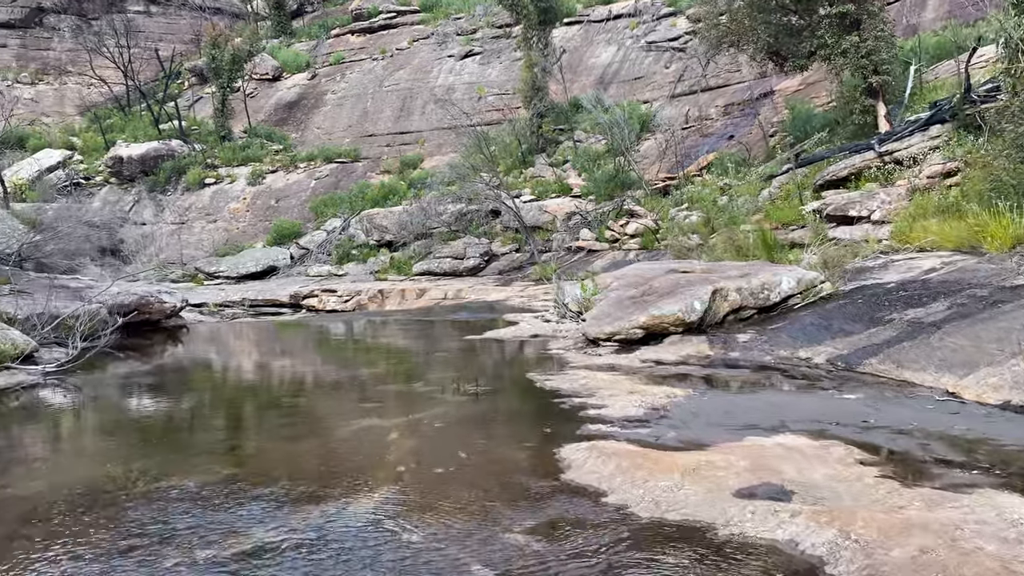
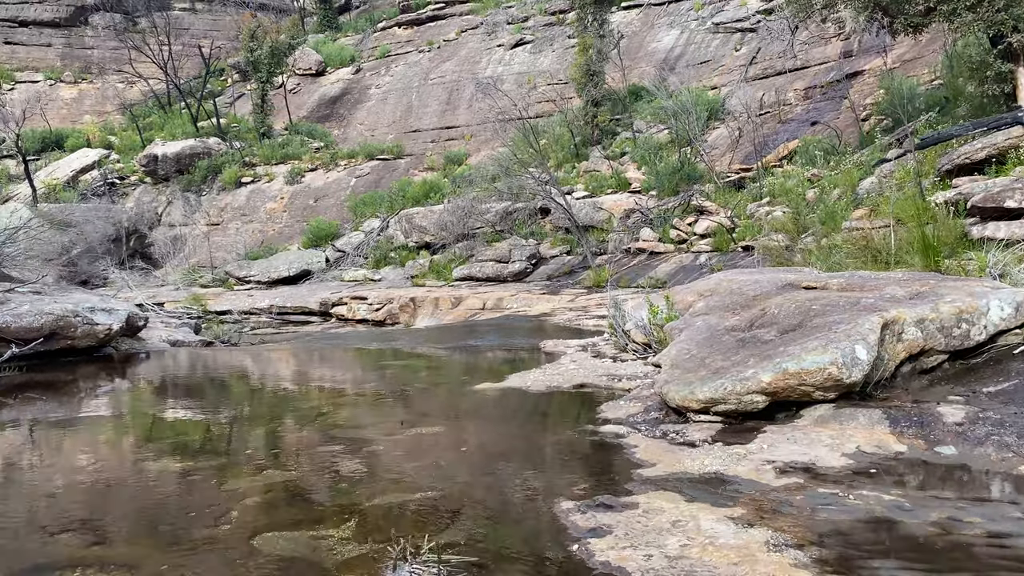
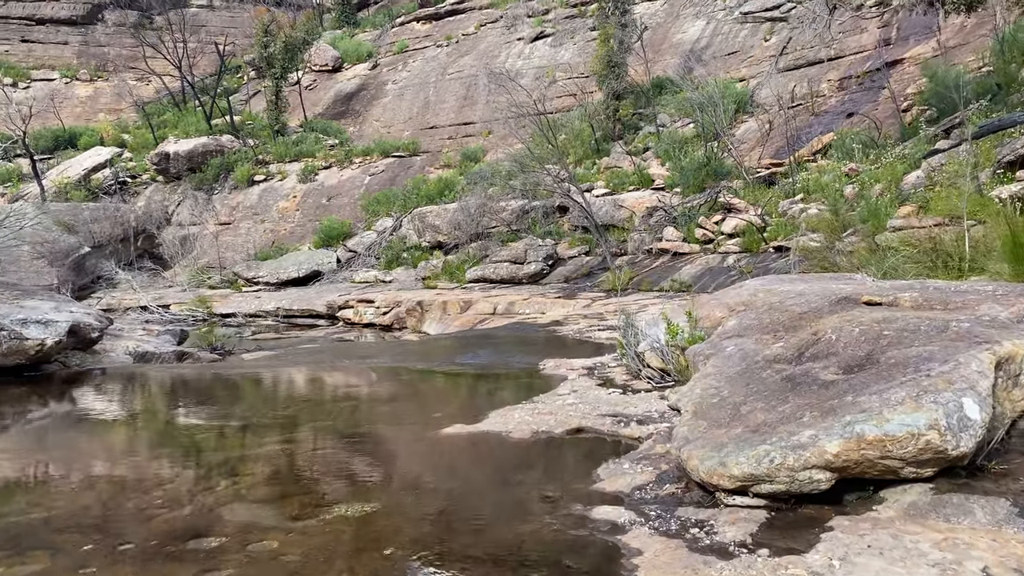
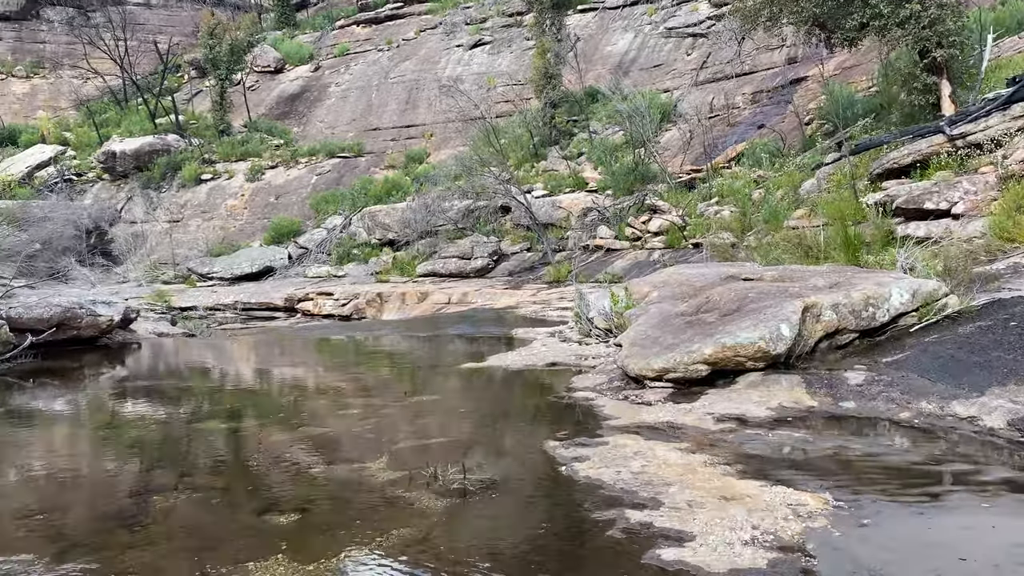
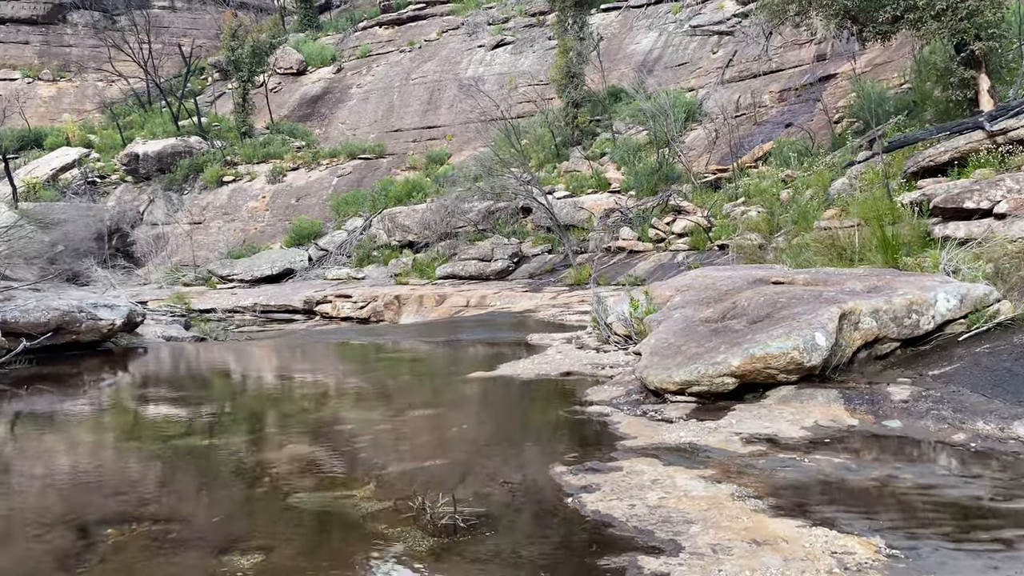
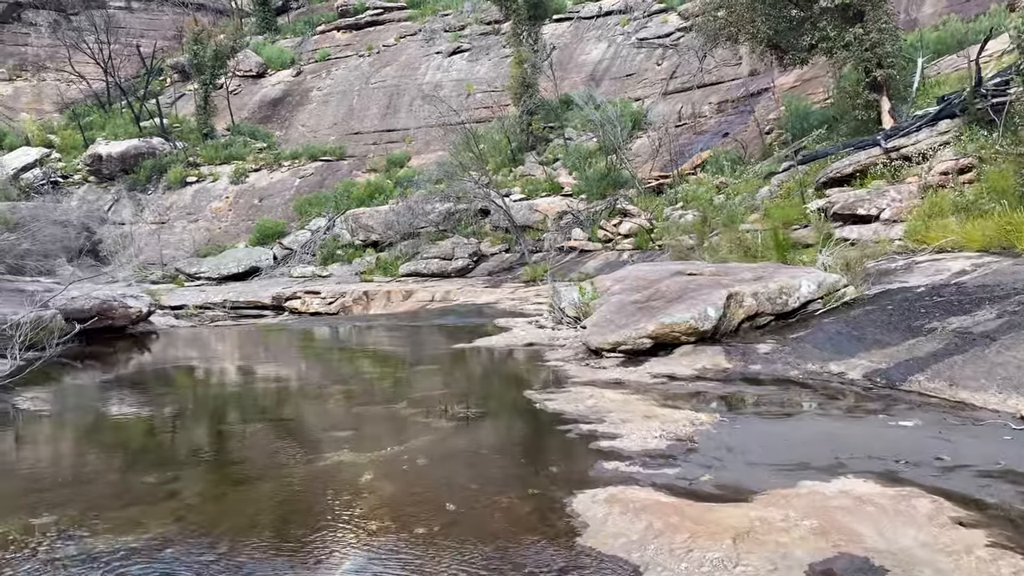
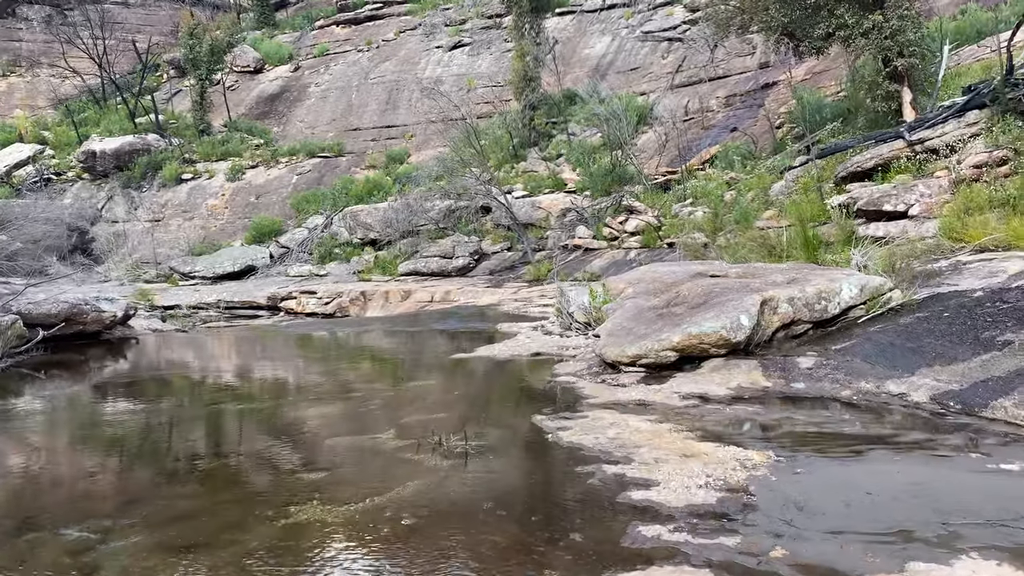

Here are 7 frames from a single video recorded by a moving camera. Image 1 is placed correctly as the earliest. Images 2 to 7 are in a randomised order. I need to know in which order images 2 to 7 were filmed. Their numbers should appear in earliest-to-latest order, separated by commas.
6, 7, 4, 5, 2, 3
